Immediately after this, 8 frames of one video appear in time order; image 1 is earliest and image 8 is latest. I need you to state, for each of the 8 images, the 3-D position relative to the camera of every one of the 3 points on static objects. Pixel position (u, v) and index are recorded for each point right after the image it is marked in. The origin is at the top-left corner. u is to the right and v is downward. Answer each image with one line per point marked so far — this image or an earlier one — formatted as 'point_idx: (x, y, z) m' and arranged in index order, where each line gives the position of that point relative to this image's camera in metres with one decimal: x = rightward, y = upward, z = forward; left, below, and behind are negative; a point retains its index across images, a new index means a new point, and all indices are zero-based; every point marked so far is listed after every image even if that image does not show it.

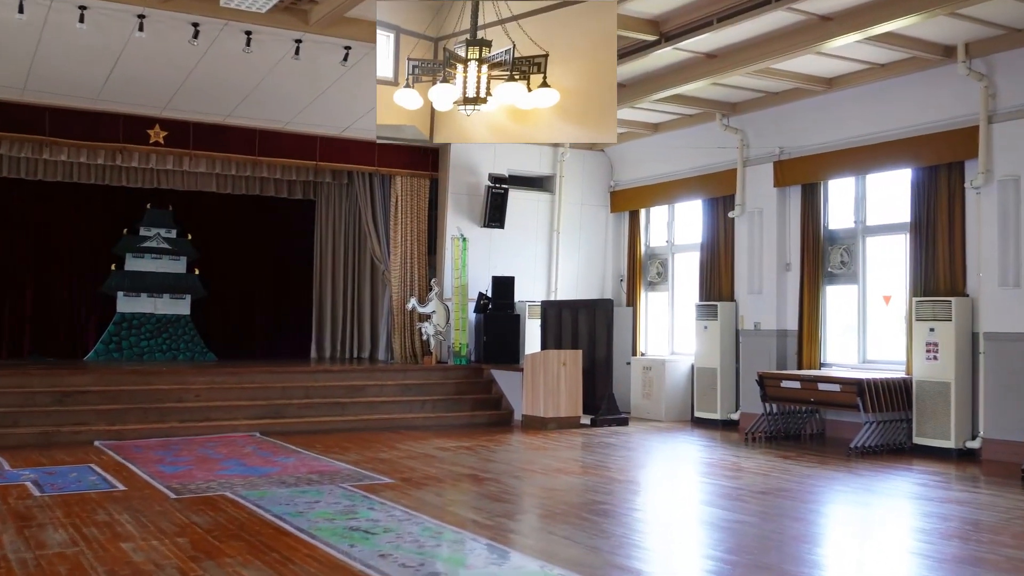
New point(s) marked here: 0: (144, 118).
0: (-3.0, +1.4, +8.3) m
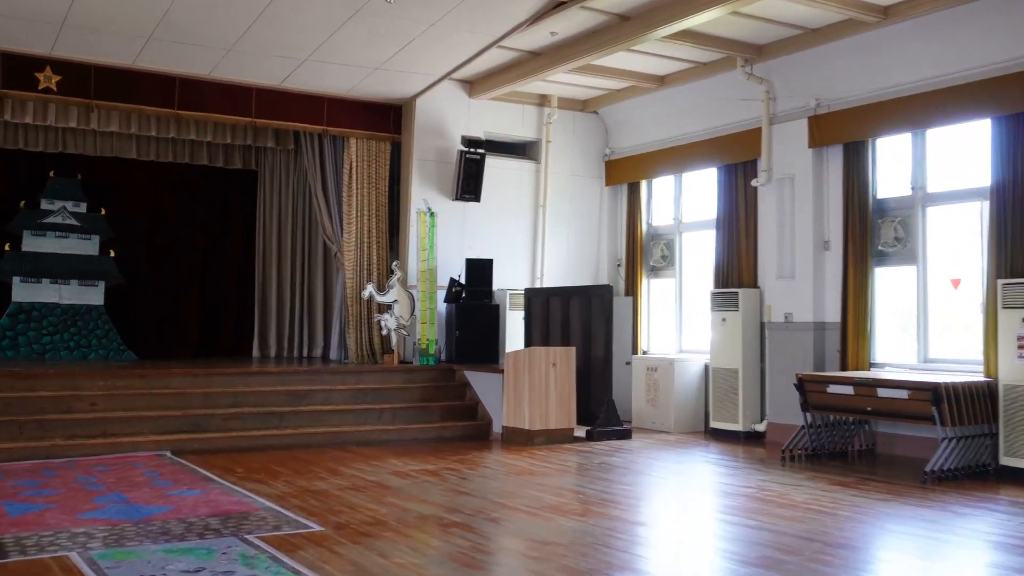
0: (-3.1, +1.5, +6.7) m
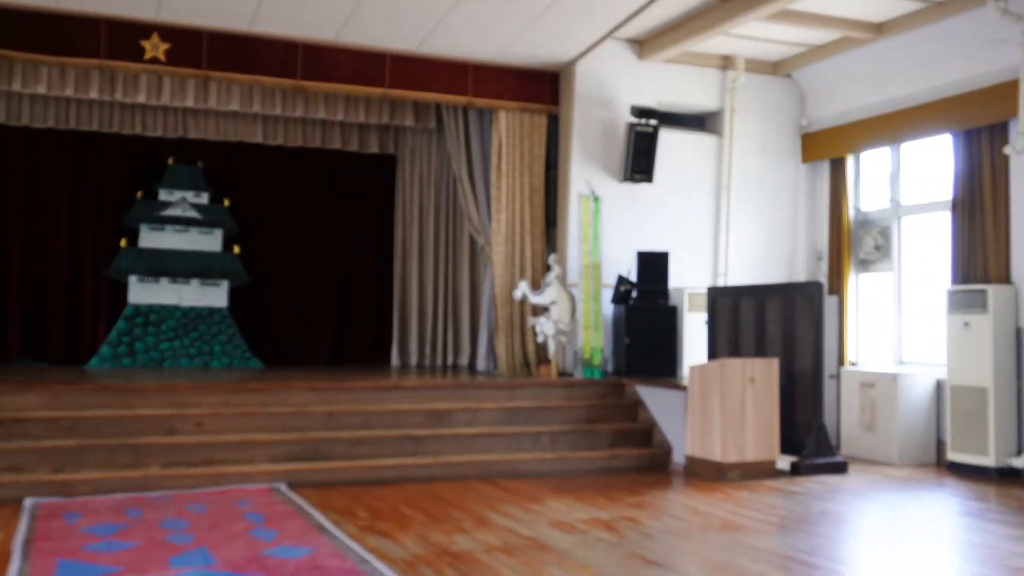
0: (-2.1, +1.5, +5.8) m
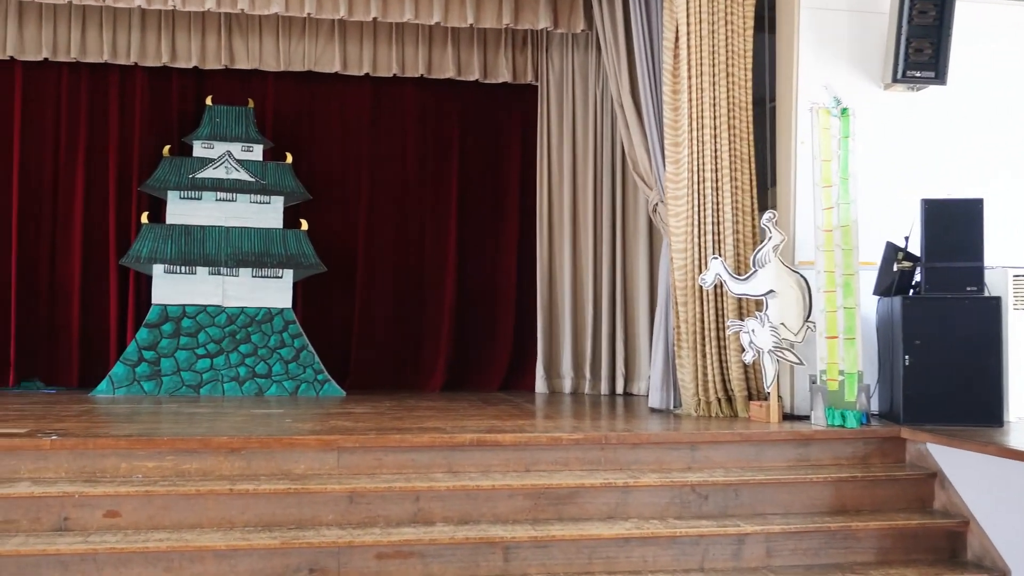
0: (-1.5, +1.5, +3.7) m
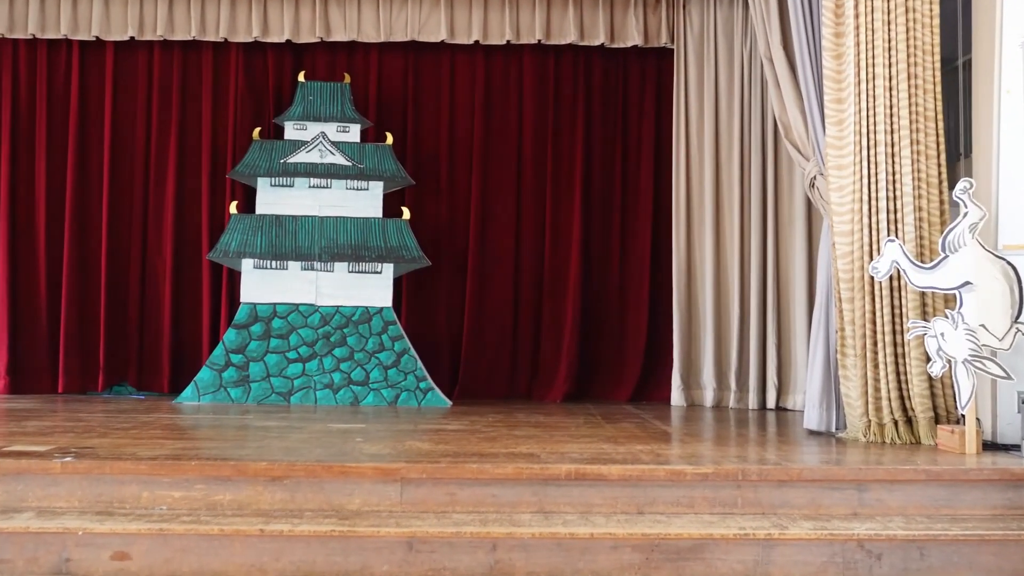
0: (-1.2, +1.5, +3.2) m
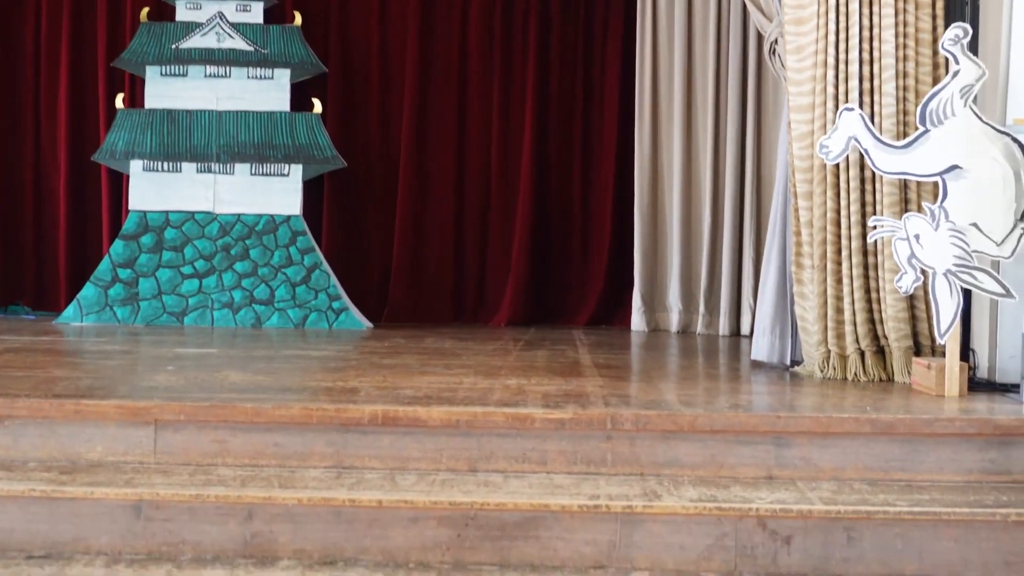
0: (-1.5, +1.8, +2.5) m
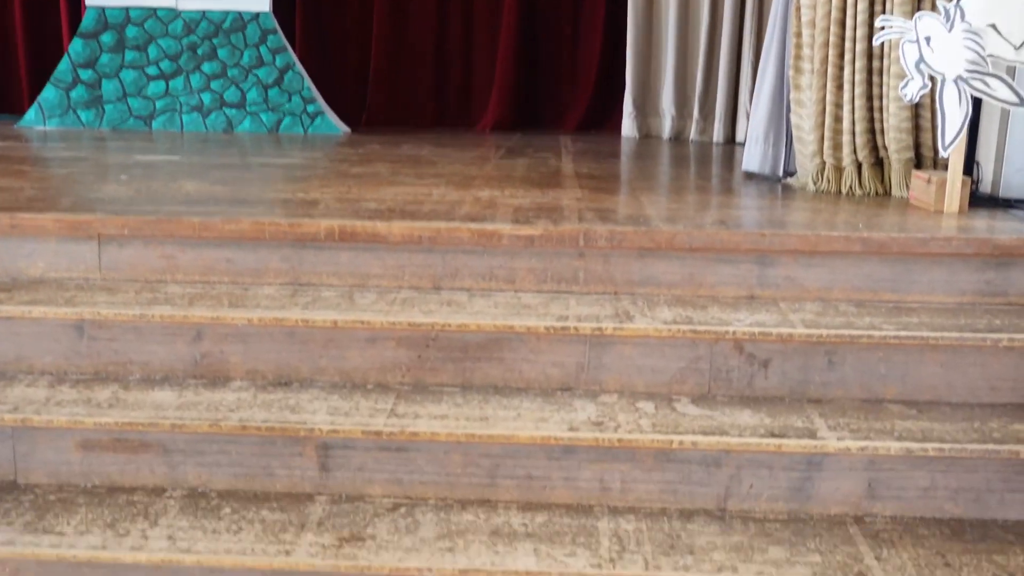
0: (-1.5, +2.2, +2.0) m
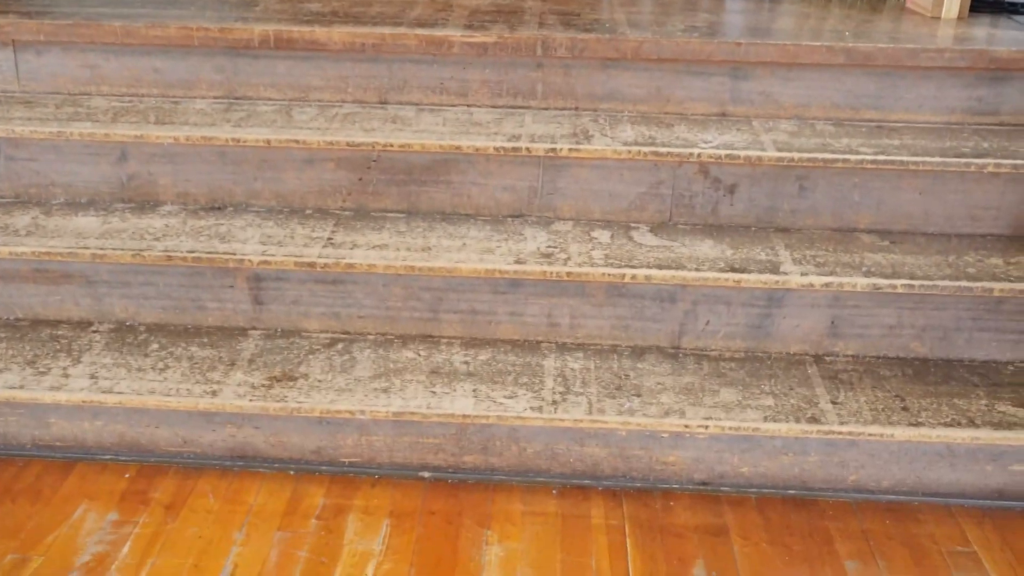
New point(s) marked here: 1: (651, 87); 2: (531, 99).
0: (-1.6, +2.5, +1.4) m
1: (+0.2, +0.3, +1.6) m
2: (0.0, +0.3, +1.6) m
